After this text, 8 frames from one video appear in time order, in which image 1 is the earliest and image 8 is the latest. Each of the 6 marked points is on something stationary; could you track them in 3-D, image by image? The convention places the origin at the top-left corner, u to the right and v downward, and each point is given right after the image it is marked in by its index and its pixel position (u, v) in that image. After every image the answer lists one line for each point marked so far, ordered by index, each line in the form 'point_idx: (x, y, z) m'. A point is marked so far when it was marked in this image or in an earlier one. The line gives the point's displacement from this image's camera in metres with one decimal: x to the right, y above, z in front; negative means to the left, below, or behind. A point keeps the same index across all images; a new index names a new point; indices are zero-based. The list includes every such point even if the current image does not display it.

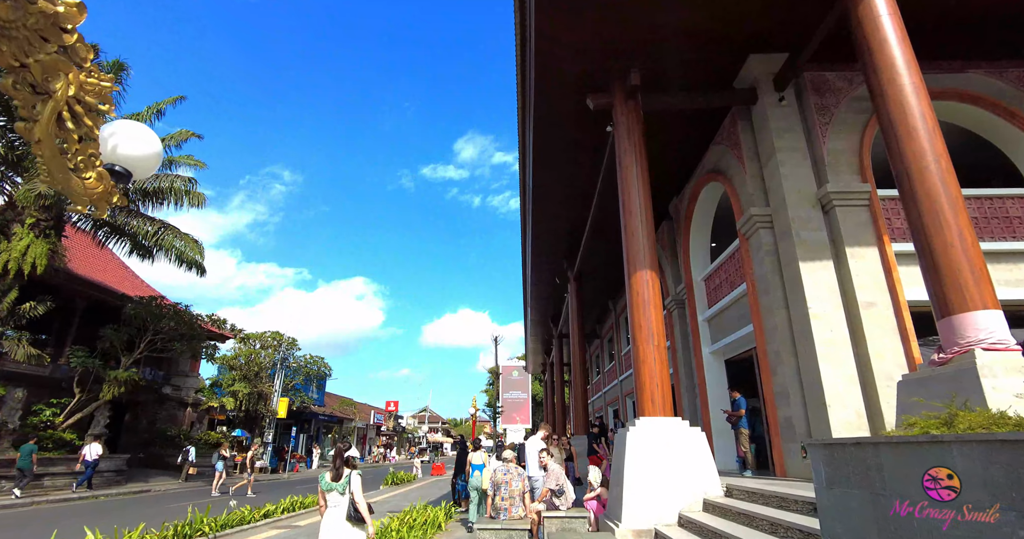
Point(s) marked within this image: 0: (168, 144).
0: (-9.9, +3.7, +14.6) m
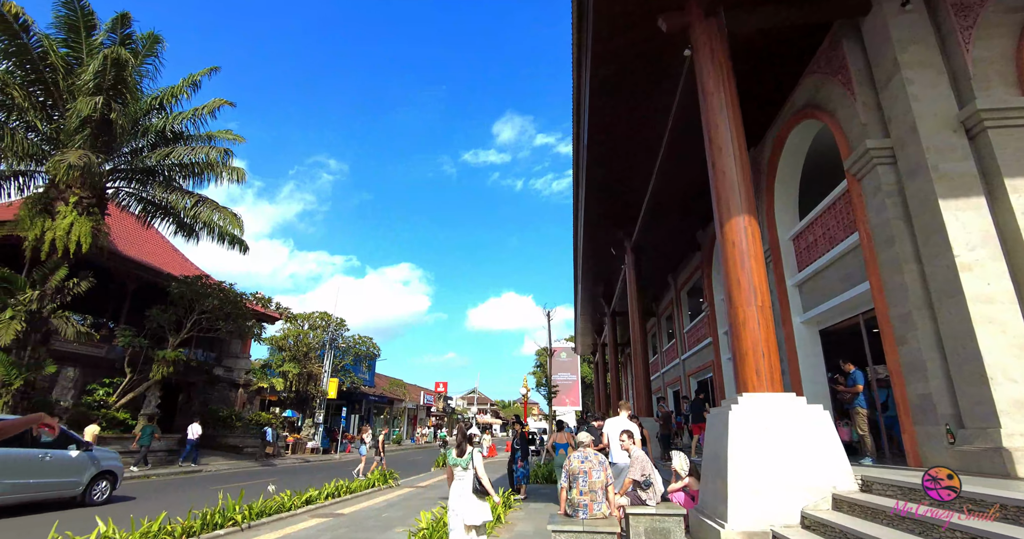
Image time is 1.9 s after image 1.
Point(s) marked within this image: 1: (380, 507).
0: (-8.6, +4.3, +14.0) m
1: (-2.0, -3.6, +7.7) m
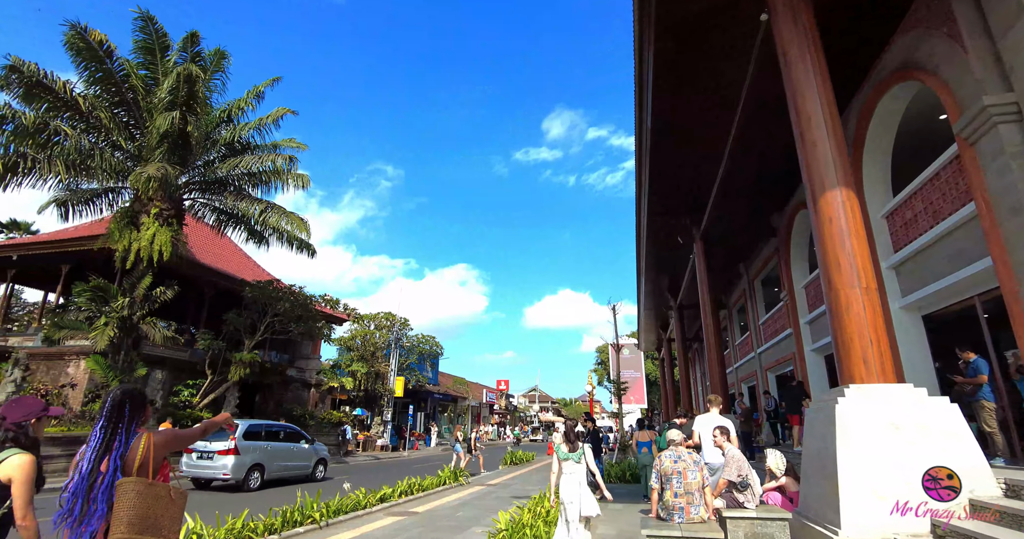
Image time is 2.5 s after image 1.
0: (-7.0, +4.2, +14.5) m
1: (-0.9, -3.6, +7.6) m
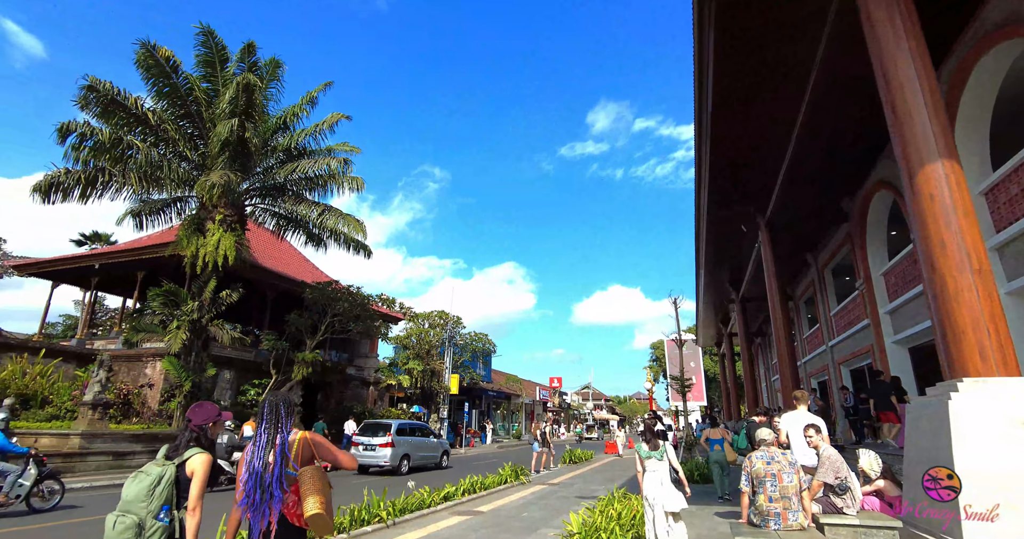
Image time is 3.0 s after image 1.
0: (-5.6, +4.2, +14.8) m
1: (+0.1, -3.5, +7.4) m
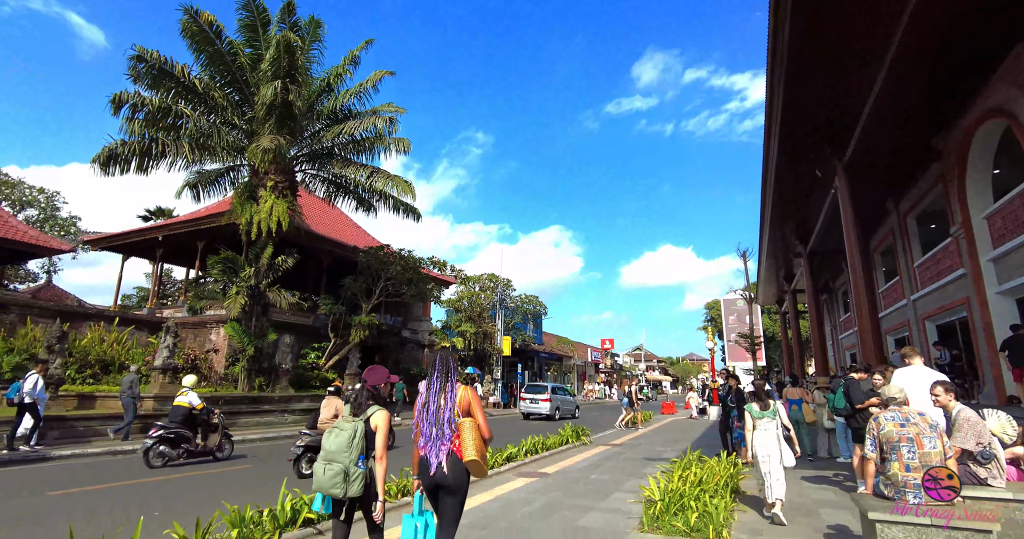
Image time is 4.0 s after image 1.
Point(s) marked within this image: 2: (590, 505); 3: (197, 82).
0: (-4.2, +5.2, +14.5) m
1: (+1.0, -2.8, +7.0) m
2: (+0.8, -2.3, +5.0) m
3: (-8.0, +4.7, +12.7) m
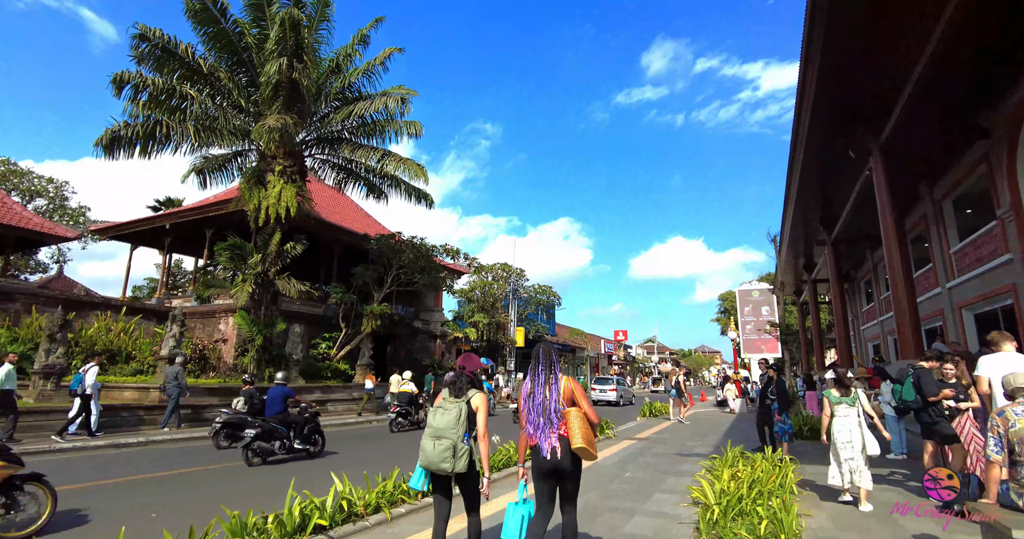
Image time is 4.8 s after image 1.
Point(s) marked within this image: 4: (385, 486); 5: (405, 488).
0: (-3.8, +5.6, +13.9) m
1: (+1.3, -2.5, +6.5) m
2: (+1.1, -2.1, +4.5) m
3: (-7.5, +5.0, +12.2) m
4: (-1.2, -1.9, +4.6) m
5: (-1.0, -2.0, +4.7) m
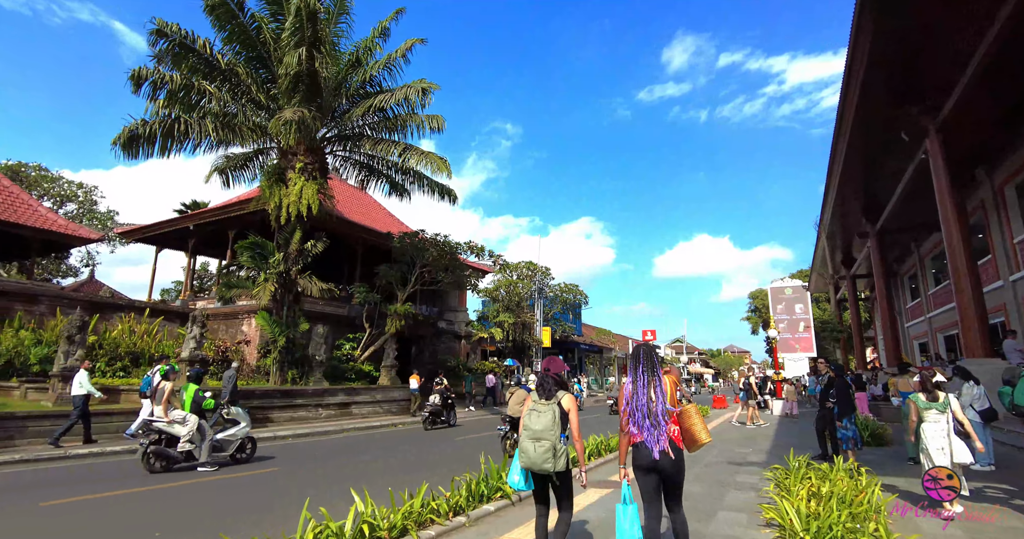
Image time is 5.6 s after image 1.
0: (-3.1, +5.6, +13.5) m
1: (+1.8, -2.4, +5.9) m
2: (+1.4, -2.0, +3.8) m
3: (-6.9, +5.0, +12.0) m
4: (-0.8, -1.9, +4.1) m
5: (-0.6, -1.9, +4.1) m
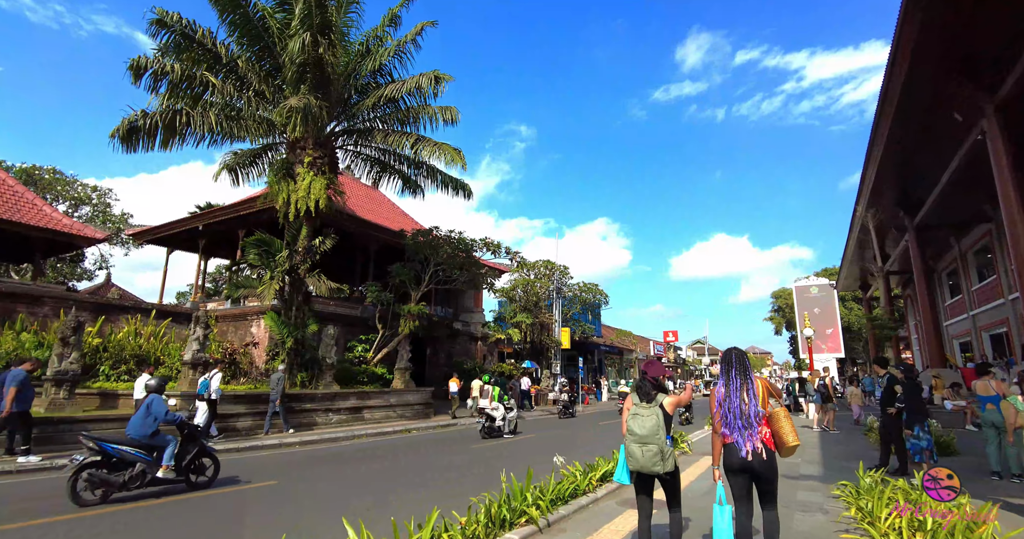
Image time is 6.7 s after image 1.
0: (-2.7, +5.6, +13.0) m
1: (+2.0, -2.3, +5.1) m
2: (+1.6, -1.9, +3.1) m
3: (-6.6, +5.0, +11.5) m
4: (-0.6, -1.7, +3.4) m
5: (-0.4, -1.8, +3.4) m
